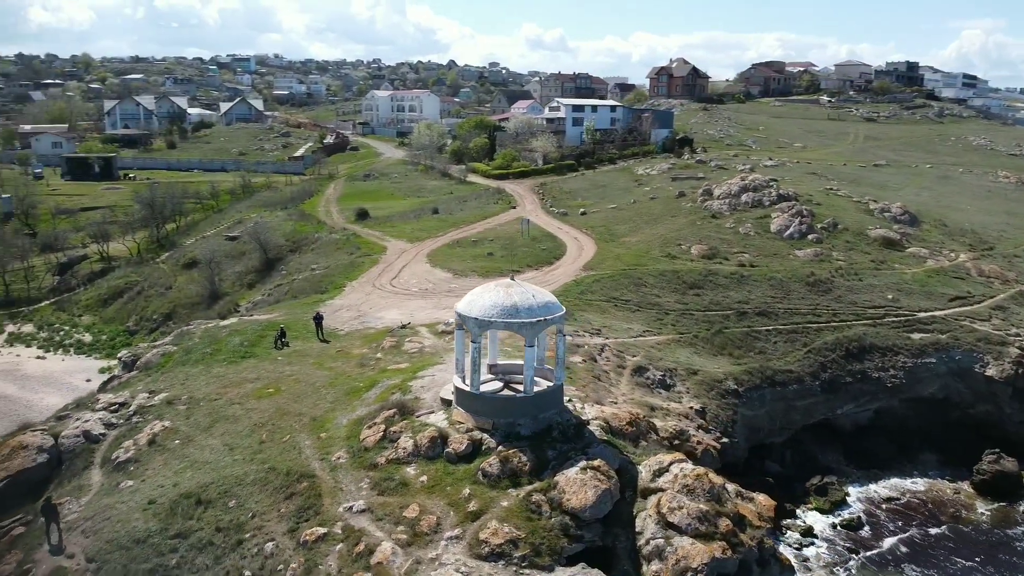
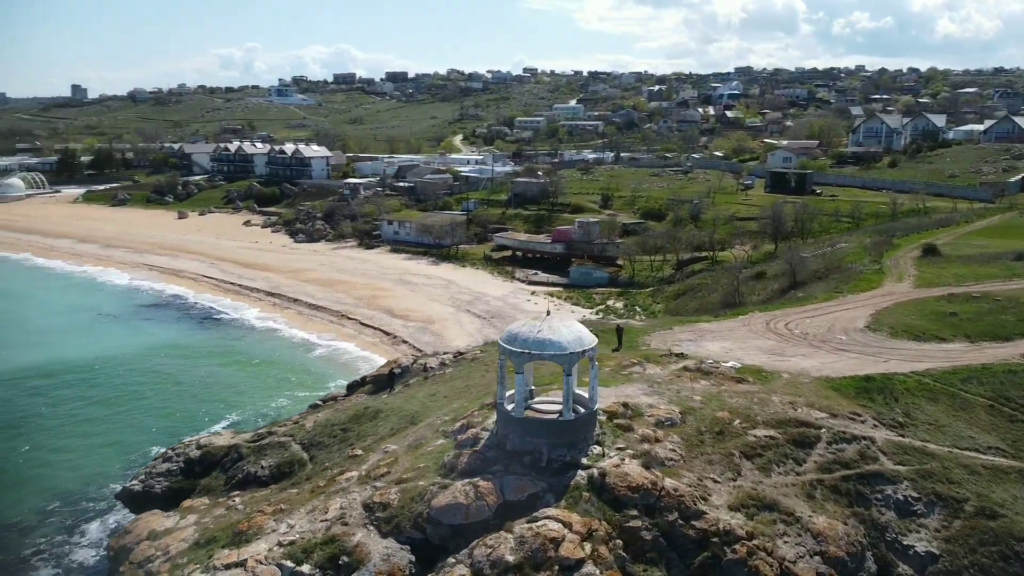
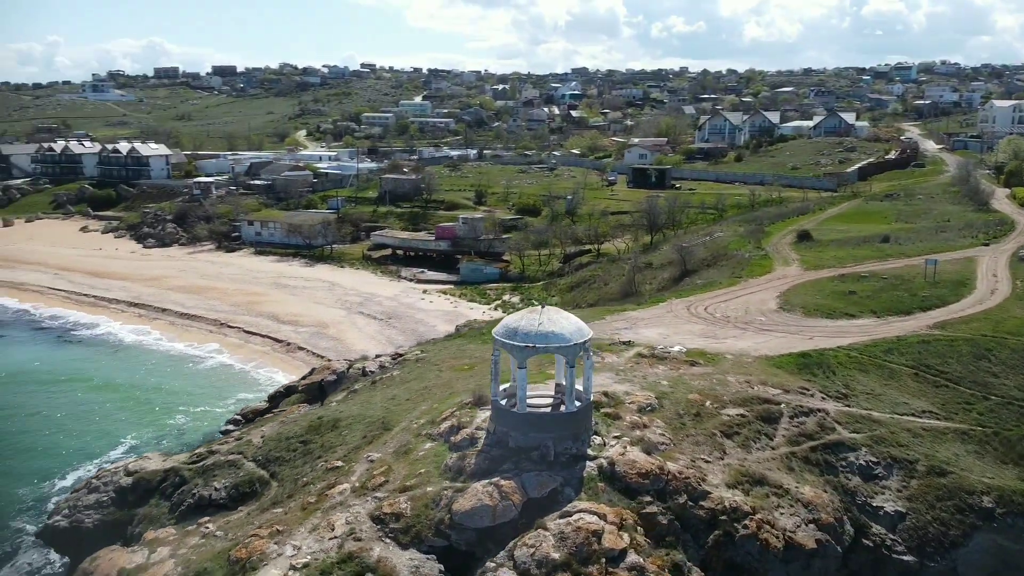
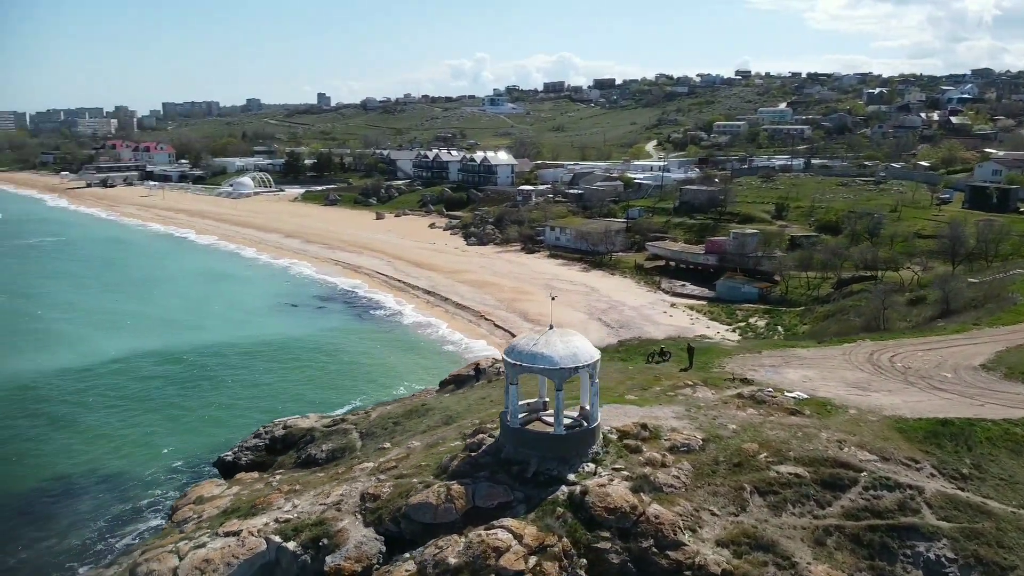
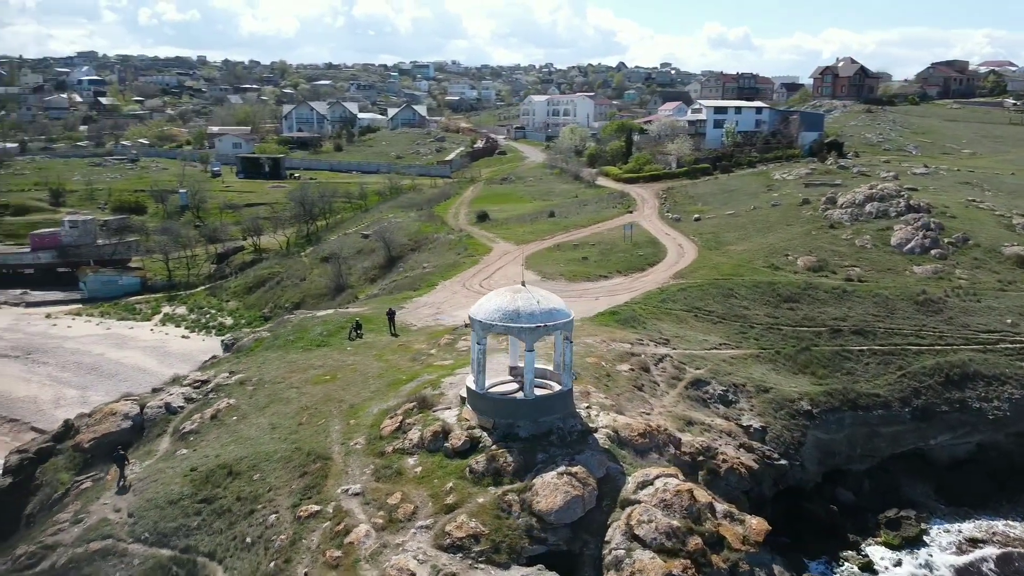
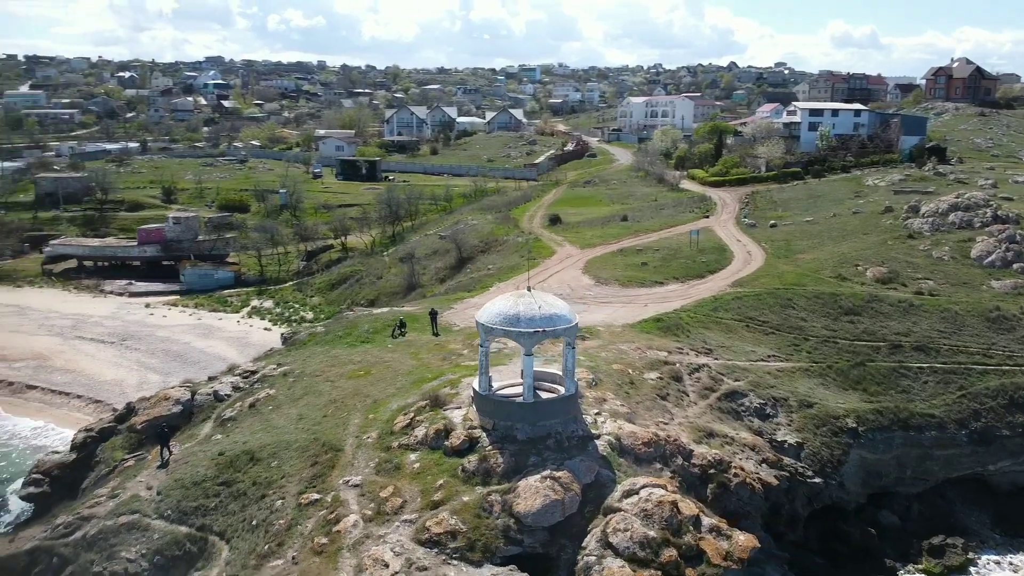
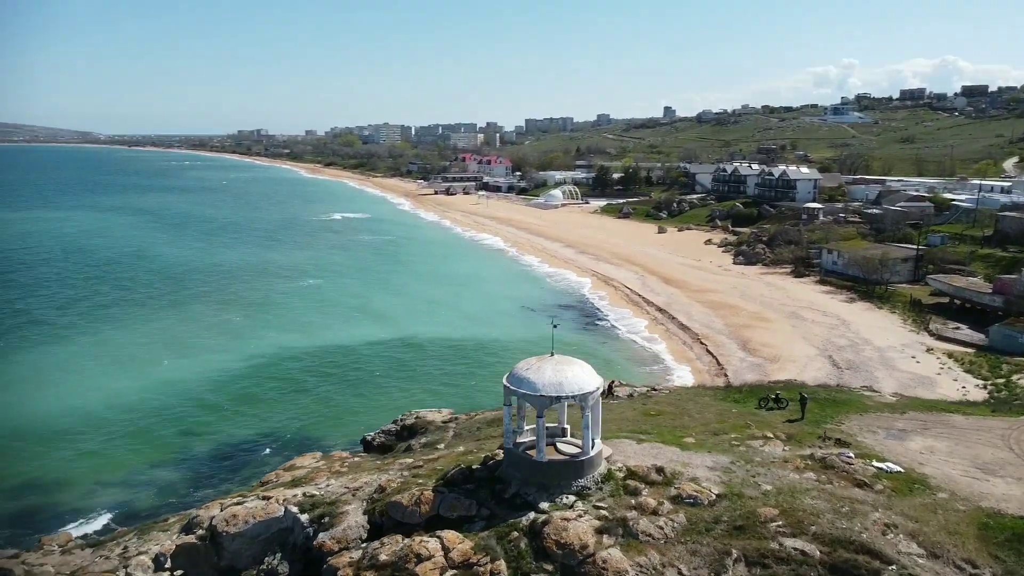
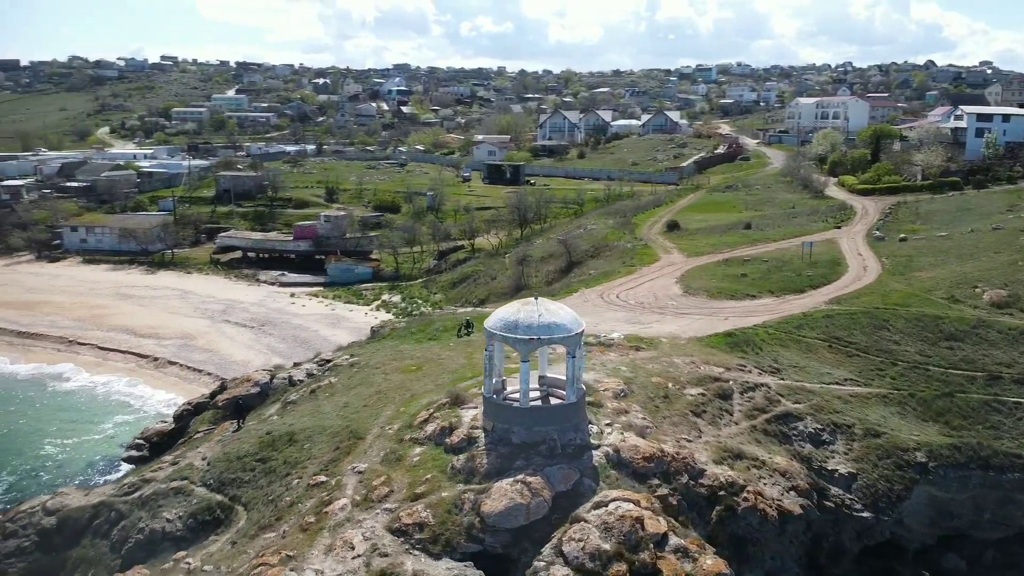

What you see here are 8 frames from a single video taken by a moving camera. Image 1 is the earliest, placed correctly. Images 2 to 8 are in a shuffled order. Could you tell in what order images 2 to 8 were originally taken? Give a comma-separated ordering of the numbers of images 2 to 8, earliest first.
5, 6, 8, 3, 2, 4, 7
